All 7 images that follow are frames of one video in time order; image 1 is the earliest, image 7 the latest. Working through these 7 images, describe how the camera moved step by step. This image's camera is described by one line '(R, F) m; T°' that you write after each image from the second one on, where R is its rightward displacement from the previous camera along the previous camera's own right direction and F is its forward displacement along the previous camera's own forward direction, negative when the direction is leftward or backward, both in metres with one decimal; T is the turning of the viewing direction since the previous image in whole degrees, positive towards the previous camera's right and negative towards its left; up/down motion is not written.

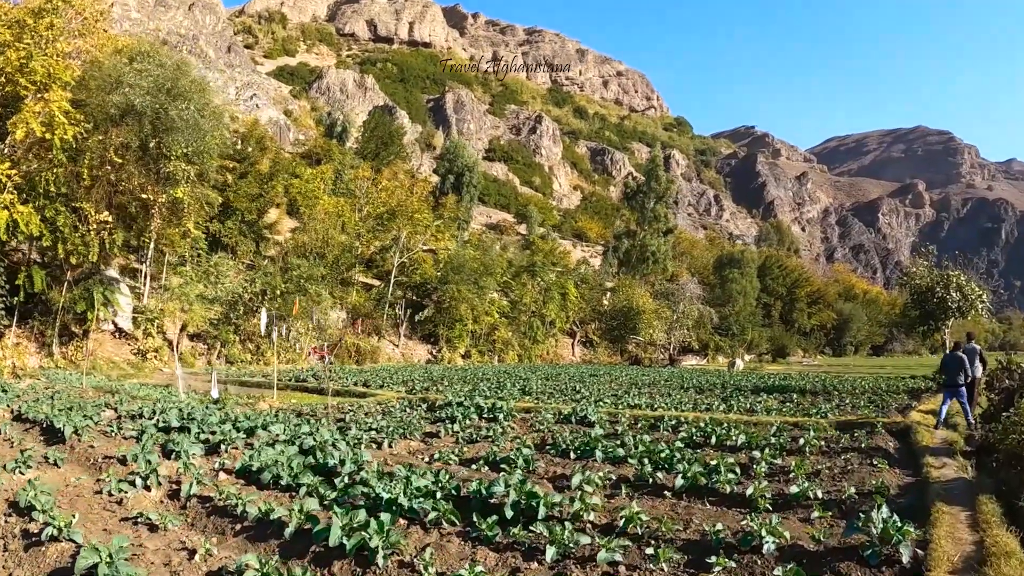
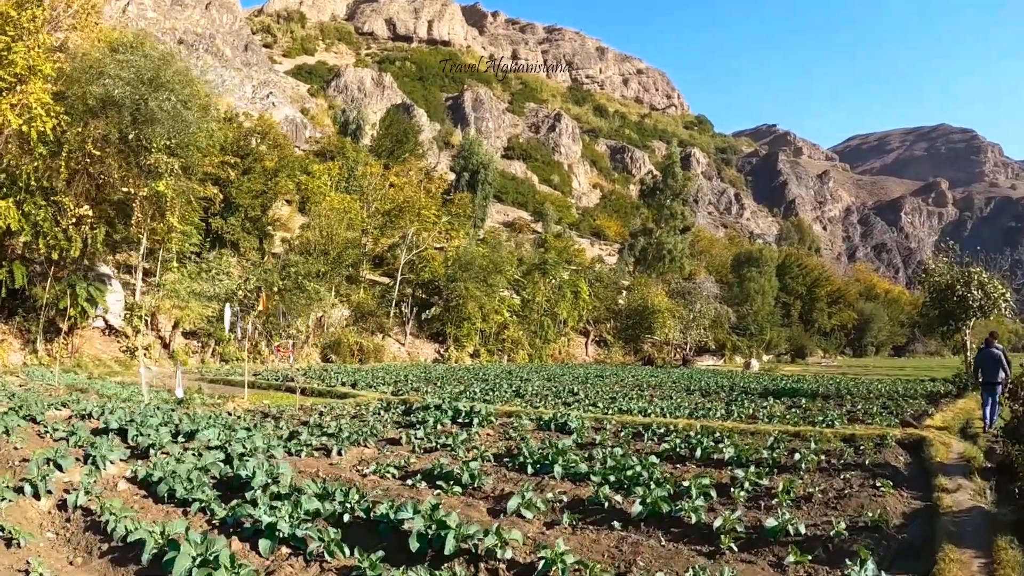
(+0.6, +0.8) m; -2°
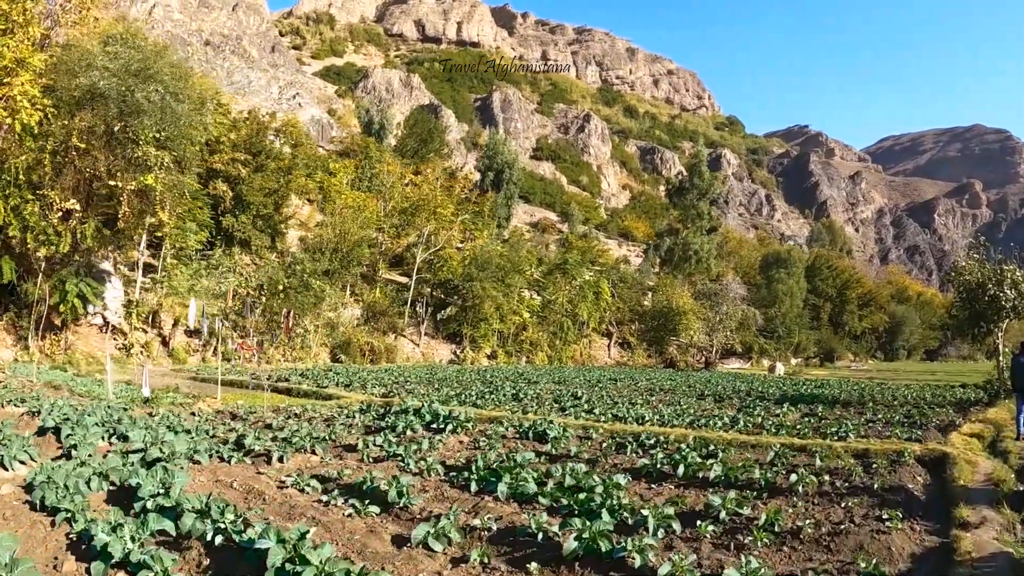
(+0.6, +0.8) m; -2°
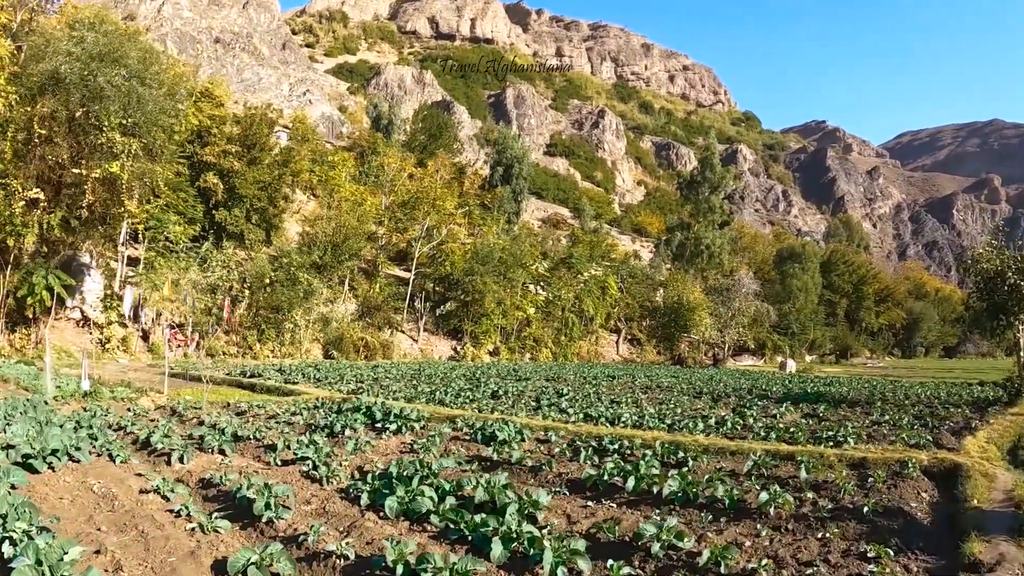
(+0.7, +1.0) m; -1°
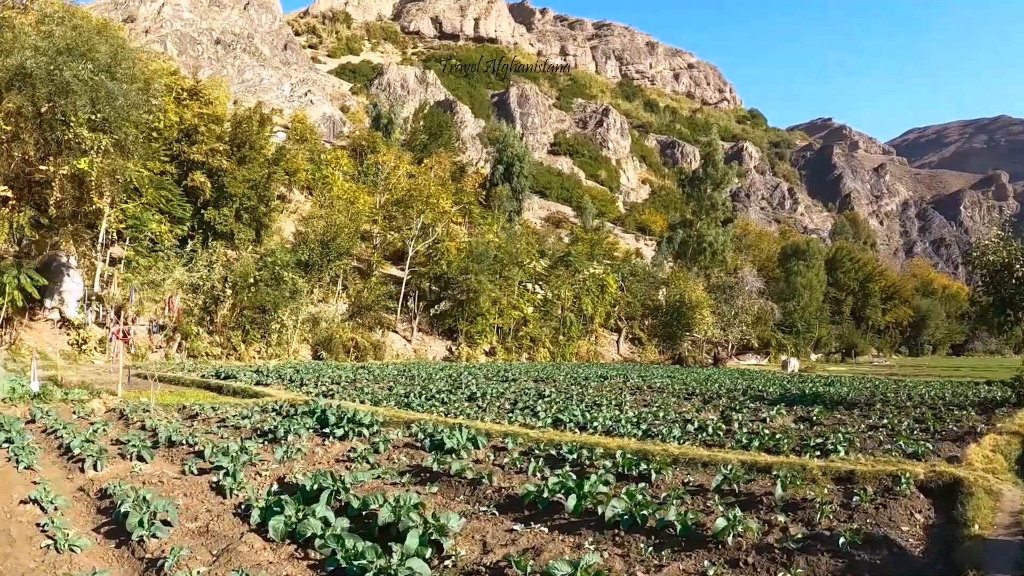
(+0.5, +0.7) m; 0°
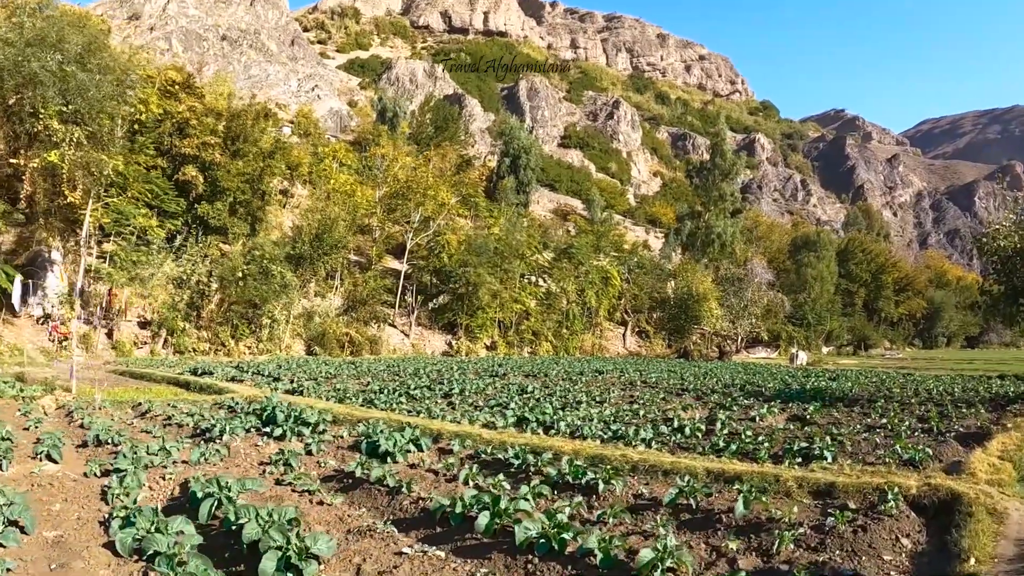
(+0.6, +0.7) m; -1°
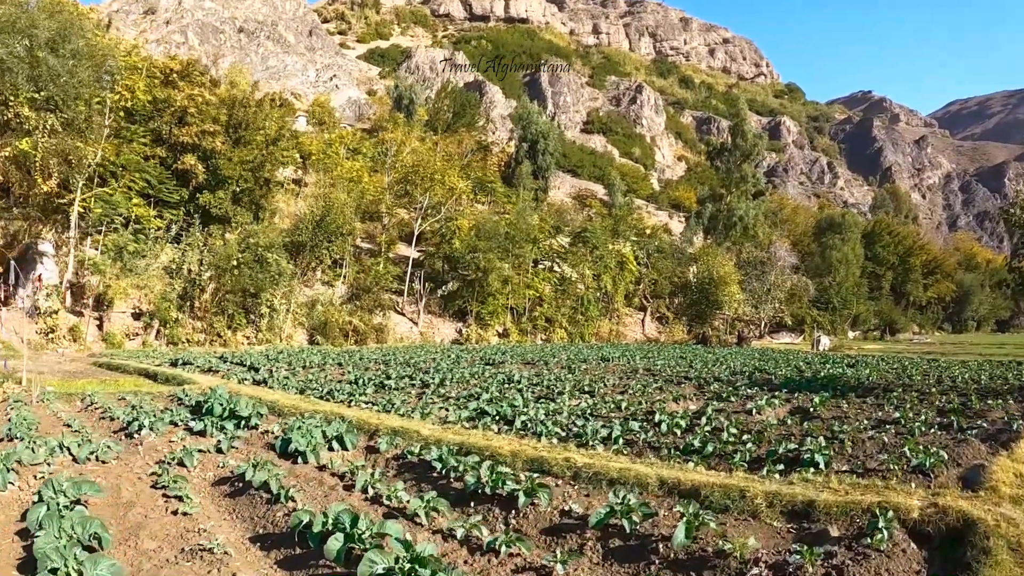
(+0.7, +0.9) m; -2°
